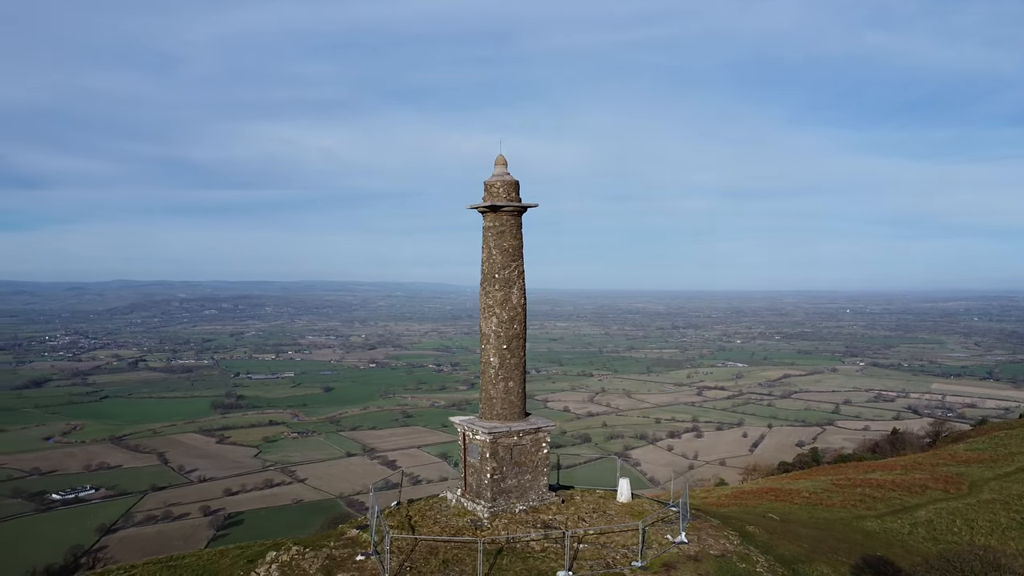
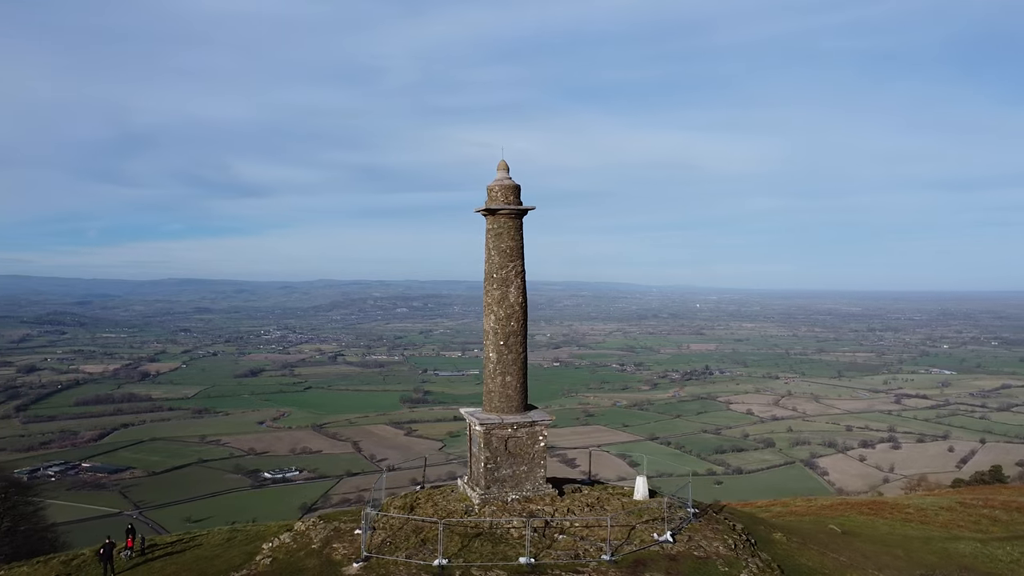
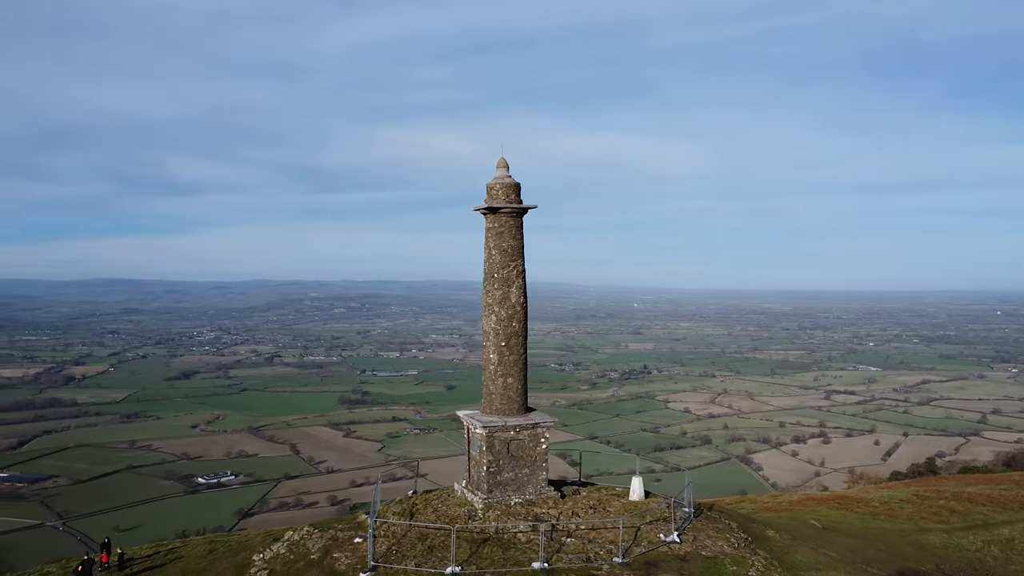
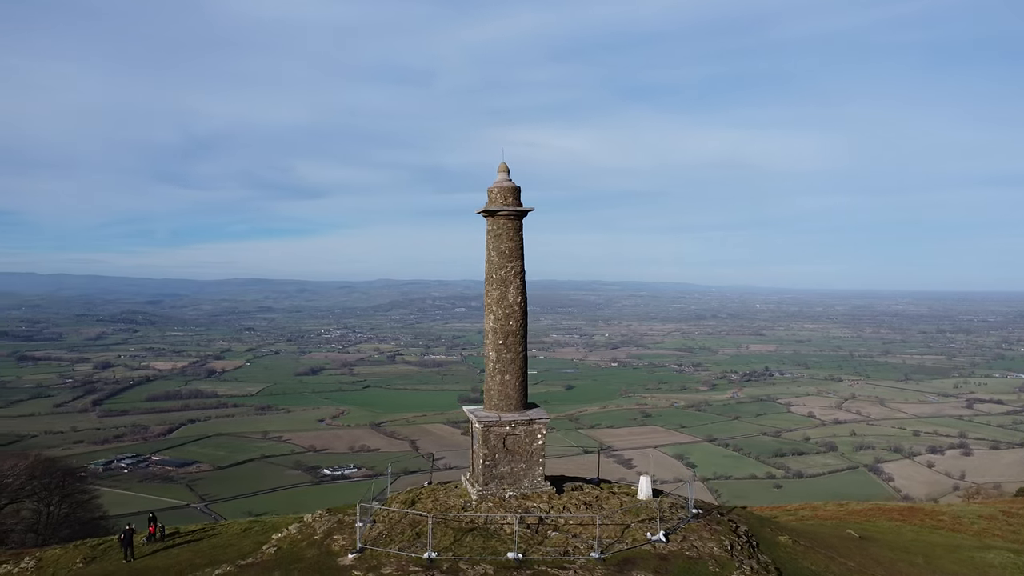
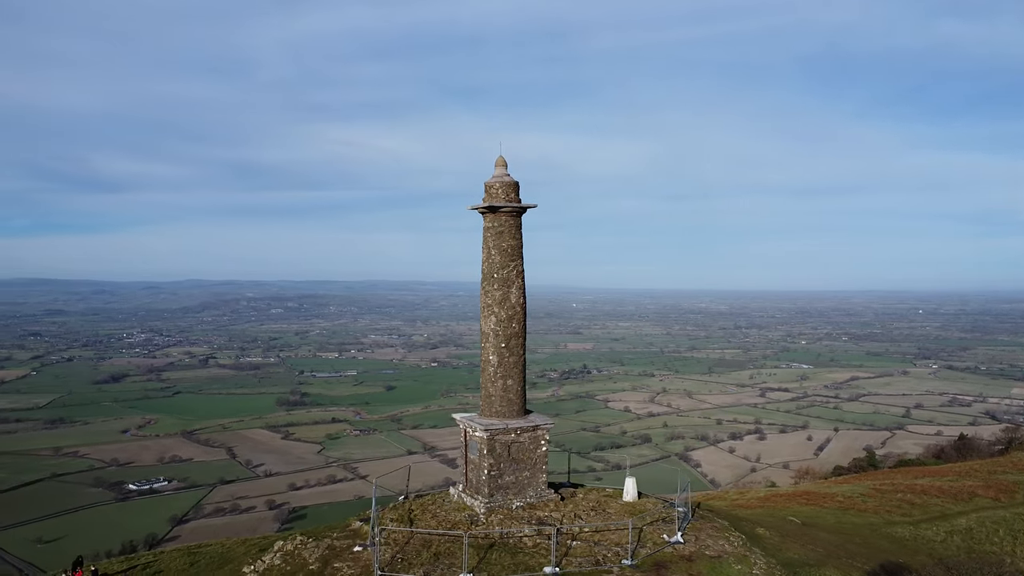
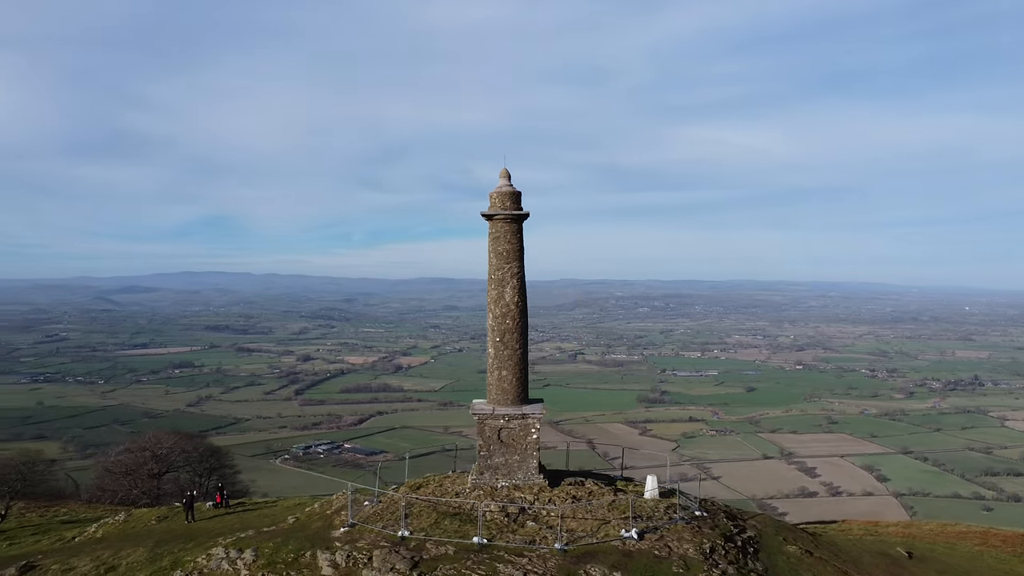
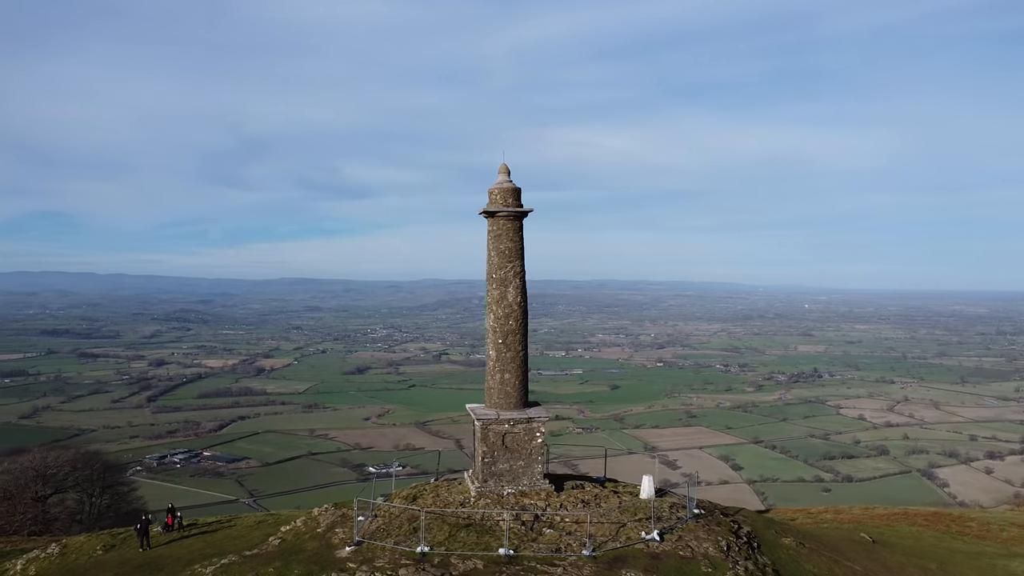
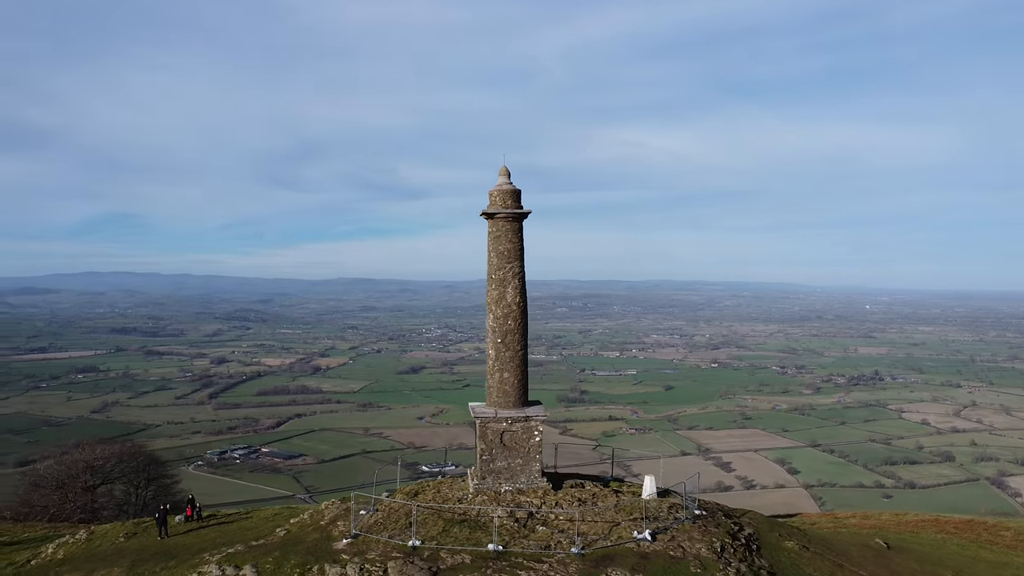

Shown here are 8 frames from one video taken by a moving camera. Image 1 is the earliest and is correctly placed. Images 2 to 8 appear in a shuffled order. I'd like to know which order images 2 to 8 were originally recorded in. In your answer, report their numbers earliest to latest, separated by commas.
5, 3, 2, 4, 7, 8, 6
